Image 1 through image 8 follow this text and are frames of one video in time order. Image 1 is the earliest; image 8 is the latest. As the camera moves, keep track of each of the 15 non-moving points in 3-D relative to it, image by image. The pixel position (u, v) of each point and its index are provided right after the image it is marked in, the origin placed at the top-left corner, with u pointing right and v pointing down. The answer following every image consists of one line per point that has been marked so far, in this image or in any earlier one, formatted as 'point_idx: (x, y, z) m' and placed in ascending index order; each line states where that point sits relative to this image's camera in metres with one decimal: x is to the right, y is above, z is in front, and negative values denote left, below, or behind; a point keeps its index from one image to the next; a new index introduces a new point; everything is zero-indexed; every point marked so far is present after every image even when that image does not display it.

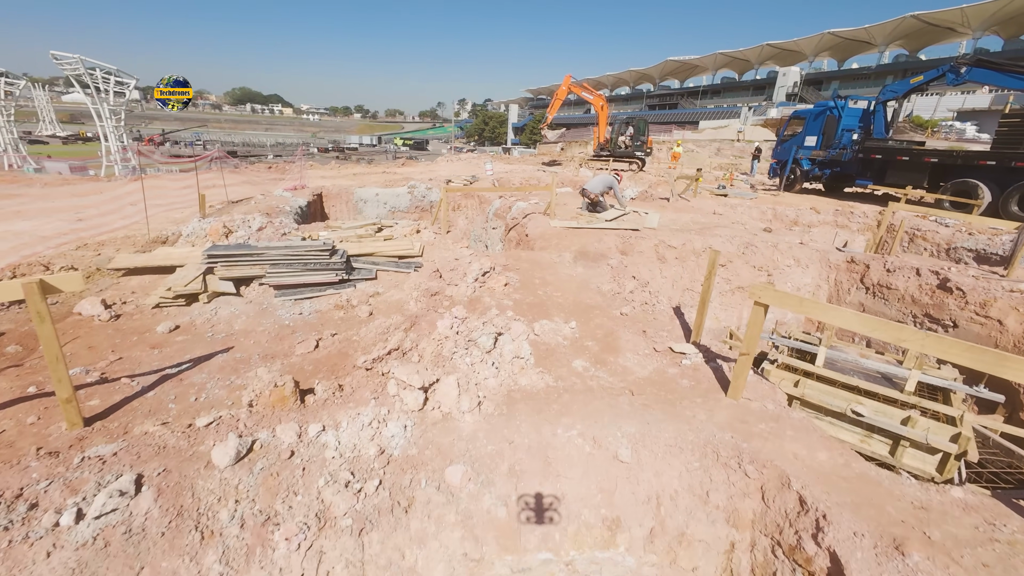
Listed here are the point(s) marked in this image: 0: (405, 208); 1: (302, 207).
0: (-4.4, +3.4, +17.8) m
1: (-7.0, +2.9, +14.6) m
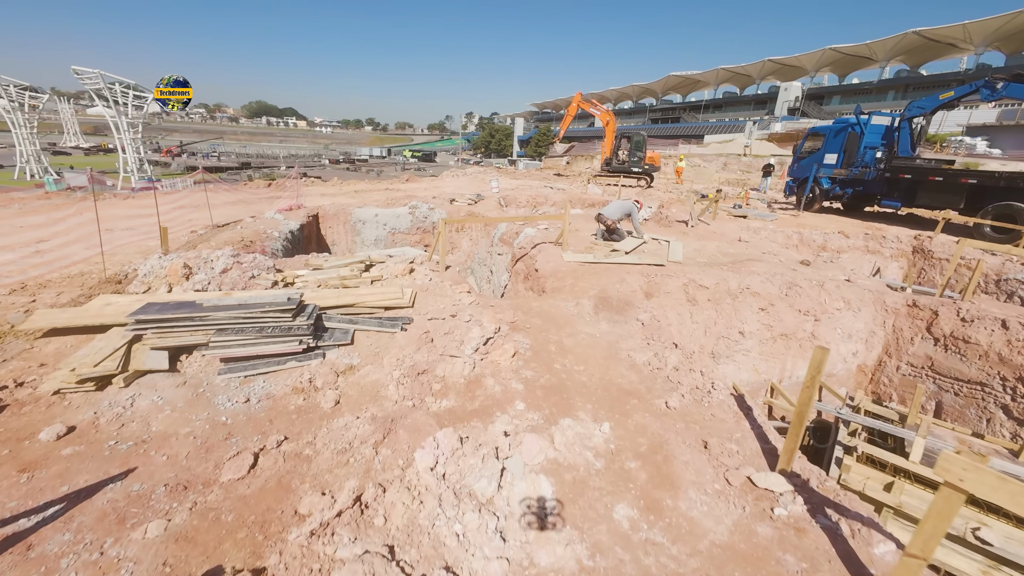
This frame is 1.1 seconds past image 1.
0: (-4.1, +2.2, +16.6) m
1: (-6.8, +1.8, +13.3) m
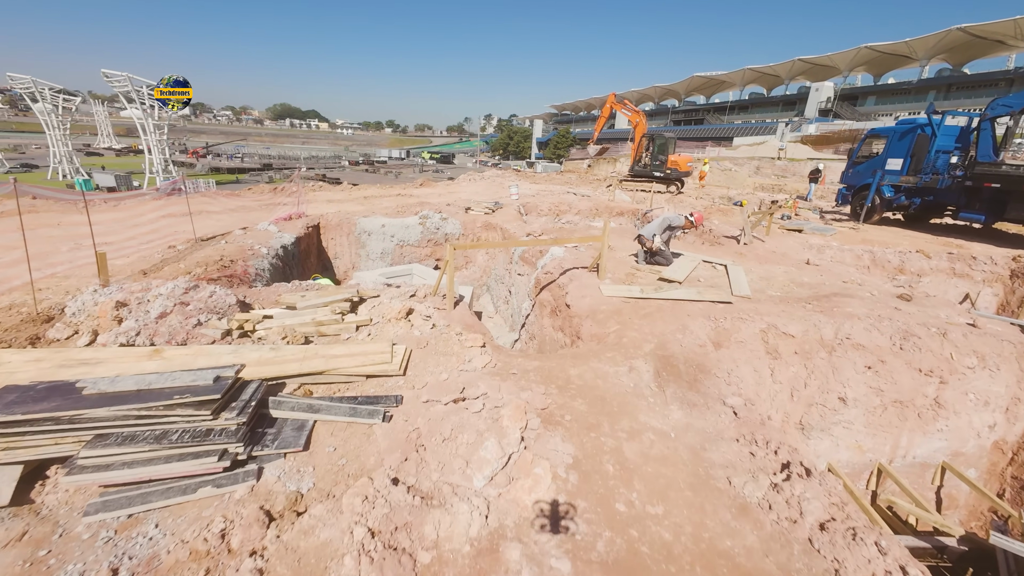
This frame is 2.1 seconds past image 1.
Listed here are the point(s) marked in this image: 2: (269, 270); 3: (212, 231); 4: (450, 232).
0: (-3.4, +1.5, +14.8) m
1: (-6.2, +1.2, +11.7) m
2: (-5.8, +0.4, +10.2) m
3: (-8.4, +1.6, +12.1) m
4: (-2.3, +1.9, +15.0) m
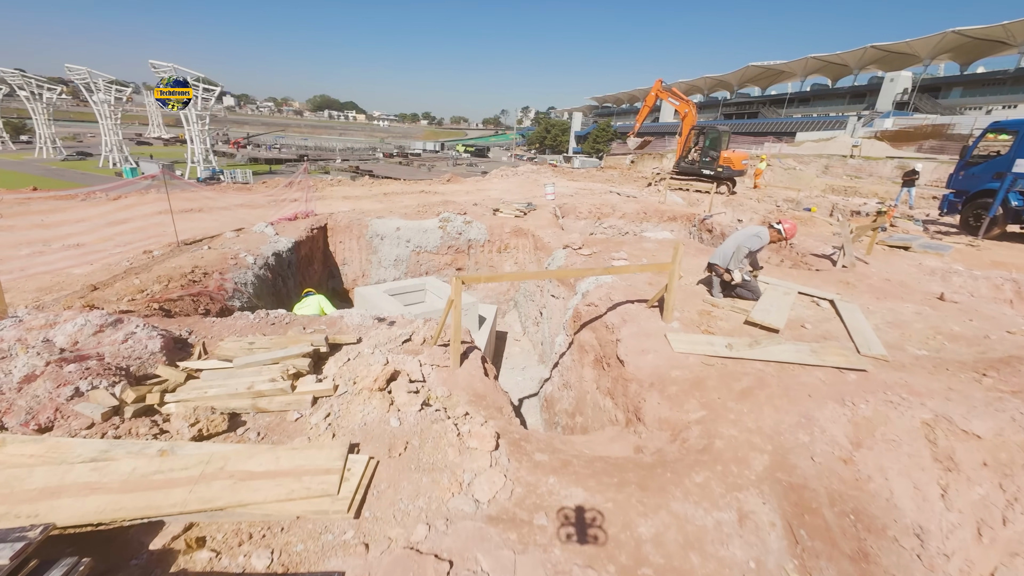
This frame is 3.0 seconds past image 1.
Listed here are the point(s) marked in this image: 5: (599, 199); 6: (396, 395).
0: (-2.4, +1.2, +13.0) m
1: (-5.4, +0.9, +10.1) m
2: (-5.2, +0.1, +8.5) m
3: (-7.6, +1.4, +10.6) m
4: (-1.2, +1.5, +13.1) m
5: (+3.9, +4.0, +19.2) m
6: (-1.1, -1.0, +4.0) m
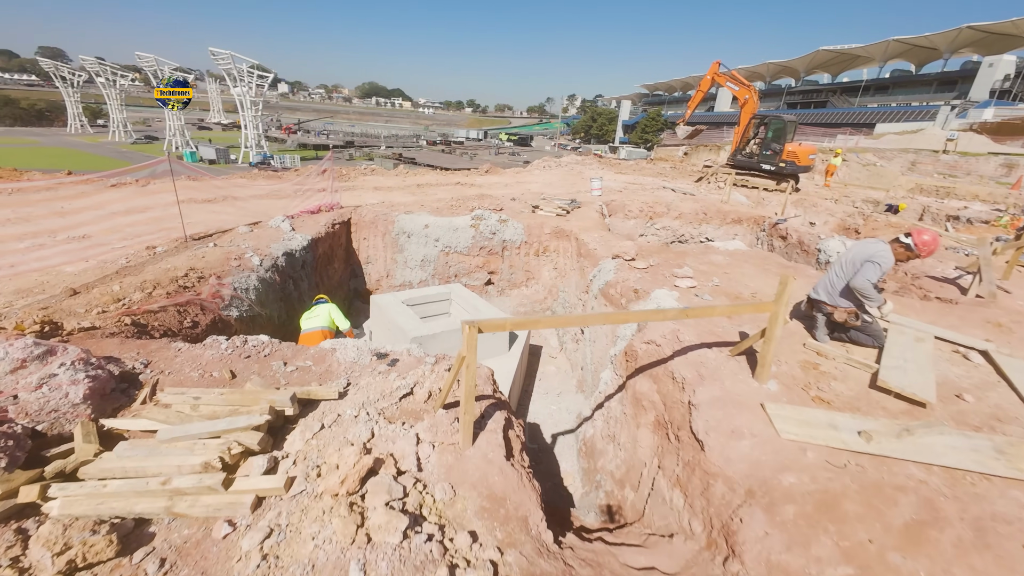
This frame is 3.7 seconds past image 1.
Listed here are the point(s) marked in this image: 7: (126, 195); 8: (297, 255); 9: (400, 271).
0: (-1.3, +1.1, +11.7) m
1: (-4.6, +0.8, +9.1) m
2: (-4.5, 0.0, +7.6) m
3: (-6.7, +1.4, +9.8) m
4: (-0.1, +1.3, +11.7) m
5: (+5.6, +3.7, +17.3) m
6: (-0.9, -1.4, +2.7) m
7: (-10.7, +2.6, +12.0) m
8: (-4.5, +0.7, +9.0) m
9: (-3.1, +0.5, +11.9) m
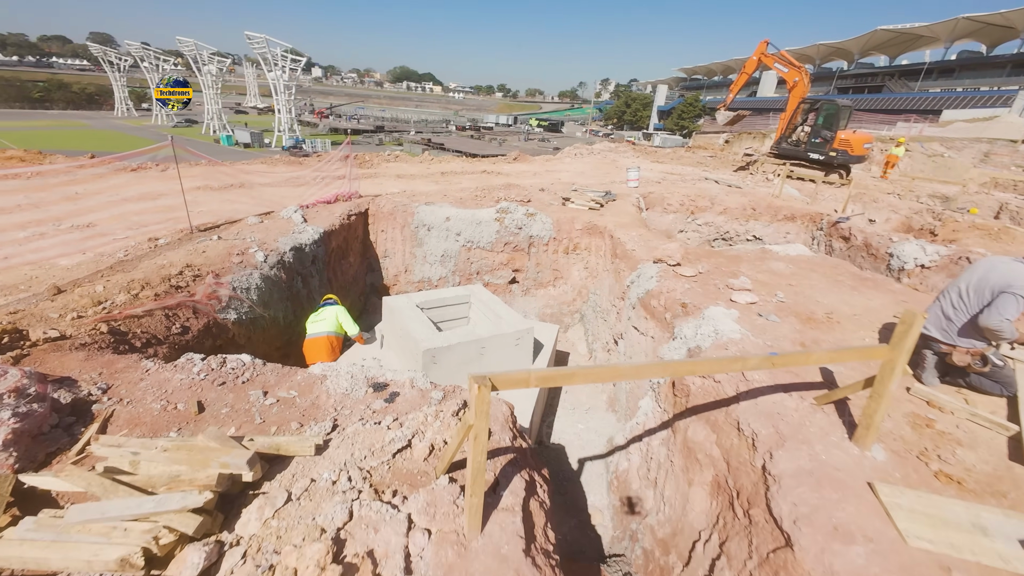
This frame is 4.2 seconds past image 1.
0: (-0.6, +1.1, +10.8) m
1: (-4.1, +0.9, +8.4) m
2: (-4.1, 0.0, +6.9) m
3: (-6.1, +1.6, +9.2) m
4: (+0.6, +1.3, +10.7) m
5: (+6.7, +3.7, +15.9) m
6: (-0.8, -1.6, +1.9) m
7: (-10.0, +2.9, +11.6) m
8: (-4.0, +0.8, +8.4) m
9: (-2.4, +0.6, +11.1) m
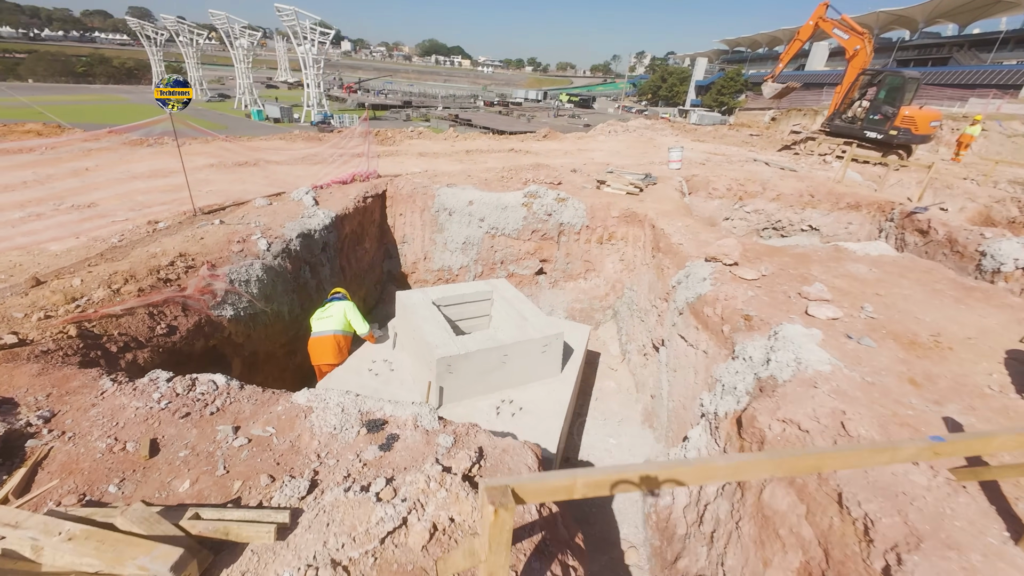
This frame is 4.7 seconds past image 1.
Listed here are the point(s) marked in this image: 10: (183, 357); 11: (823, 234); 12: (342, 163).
0: (+0.1, +1.3, +9.9) m
1: (-3.5, +1.1, +7.7) m
2: (-3.7, +0.1, +6.3) m
3: (-5.5, +1.8, +8.6) m
4: (+1.2, +1.5, +9.7) m
5: (+7.7, +4.0, +14.4) m
6: (-0.7, -1.8, +1.2) m
7: (-9.2, +3.4, +11.1) m
8: (-3.5, +0.9, +7.7) m
9: (-1.7, +0.8, +10.3) m
10: (-3.9, -0.8, +5.1) m
11: (+8.8, +1.6, +12.2) m
12: (-4.9, +3.6, +12.2) m
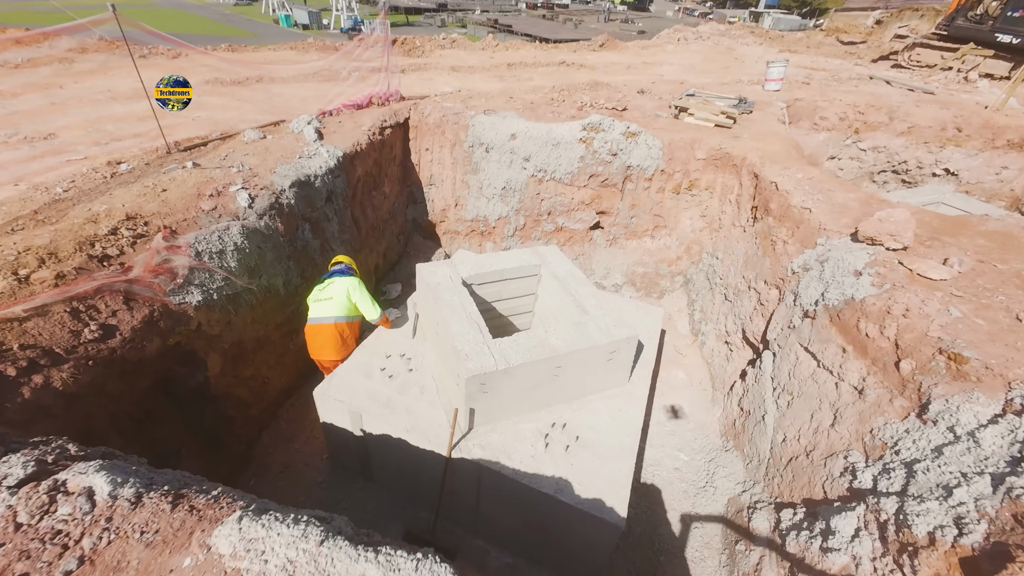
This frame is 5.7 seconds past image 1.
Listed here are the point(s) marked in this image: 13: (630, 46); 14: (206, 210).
0: (+1.0, +2.1, +7.9) m
1: (-2.7, +1.6, +6.0) m
2: (-3.1, +0.4, +4.8) m
3: (-4.6, +2.6, +6.9) m
4: (+2.2, +2.2, +7.6) m
5: (+9.1, +5.1, +11.2) m
6: (-0.6, -2.5, -0.1) m
7: (-8.1, +4.7, +9.4) m
8: (-2.7, +1.5, +6.0) m
9: (-0.8, +1.7, +8.5) m
10: (-3.4, -0.7, +3.8) m
11: (+10.0, +2.4, +9.4) m
12: (-3.6, +4.9, +10.1) m
13: (+4.8, +9.8, +17.4) m
14: (-3.4, +0.9, +4.8) m
